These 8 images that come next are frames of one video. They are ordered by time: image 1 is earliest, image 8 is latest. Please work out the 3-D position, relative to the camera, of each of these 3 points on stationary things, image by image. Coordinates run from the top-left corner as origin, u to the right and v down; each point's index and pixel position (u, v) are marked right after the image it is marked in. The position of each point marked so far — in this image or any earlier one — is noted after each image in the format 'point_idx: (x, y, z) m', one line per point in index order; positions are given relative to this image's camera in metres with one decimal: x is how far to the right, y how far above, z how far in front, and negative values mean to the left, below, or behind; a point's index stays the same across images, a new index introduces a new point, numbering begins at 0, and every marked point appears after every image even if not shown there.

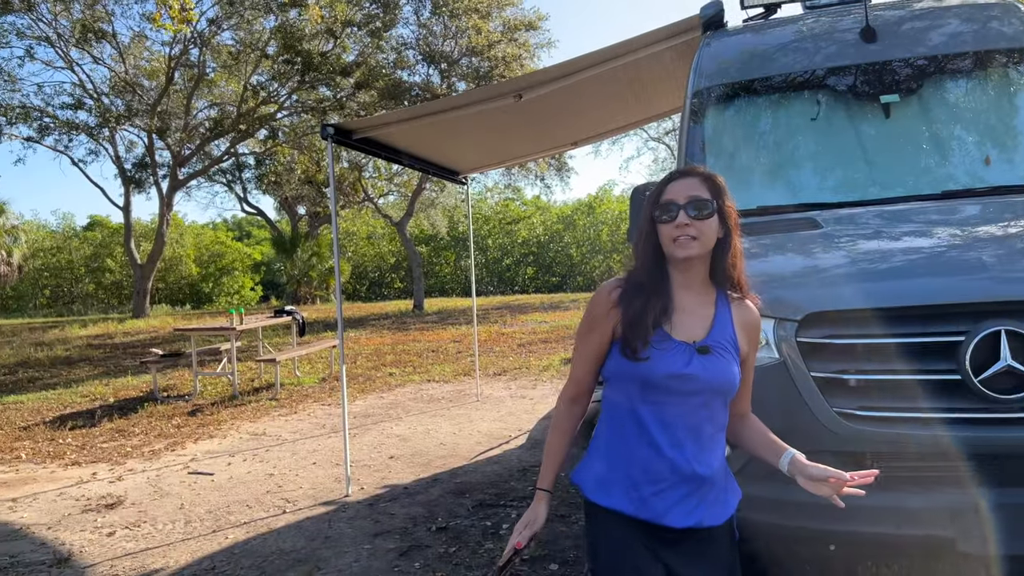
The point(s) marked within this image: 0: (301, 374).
0: (-2.3, -0.9, +8.8) m
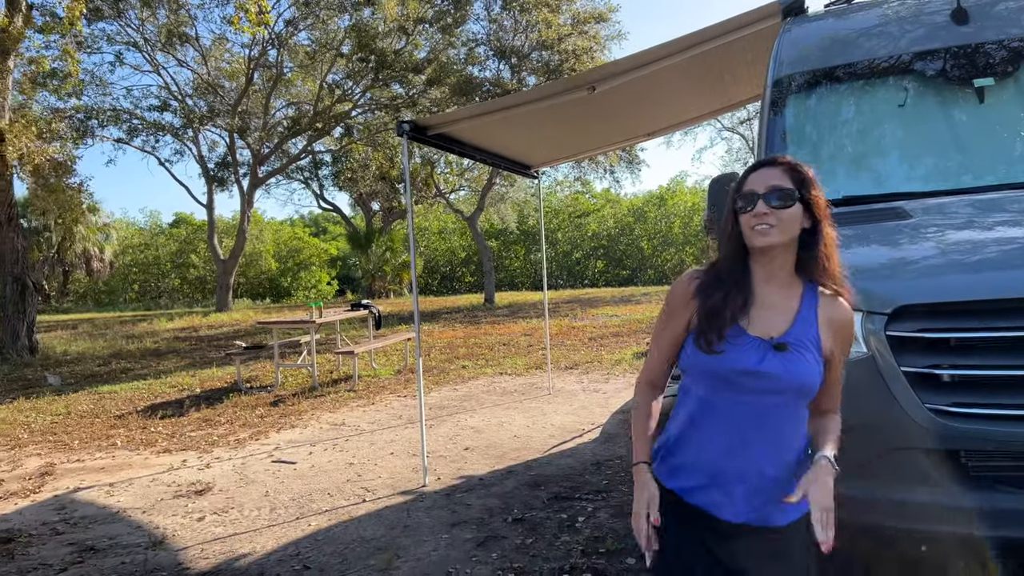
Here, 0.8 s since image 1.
0: (-1.5, -0.9, +9.0) m
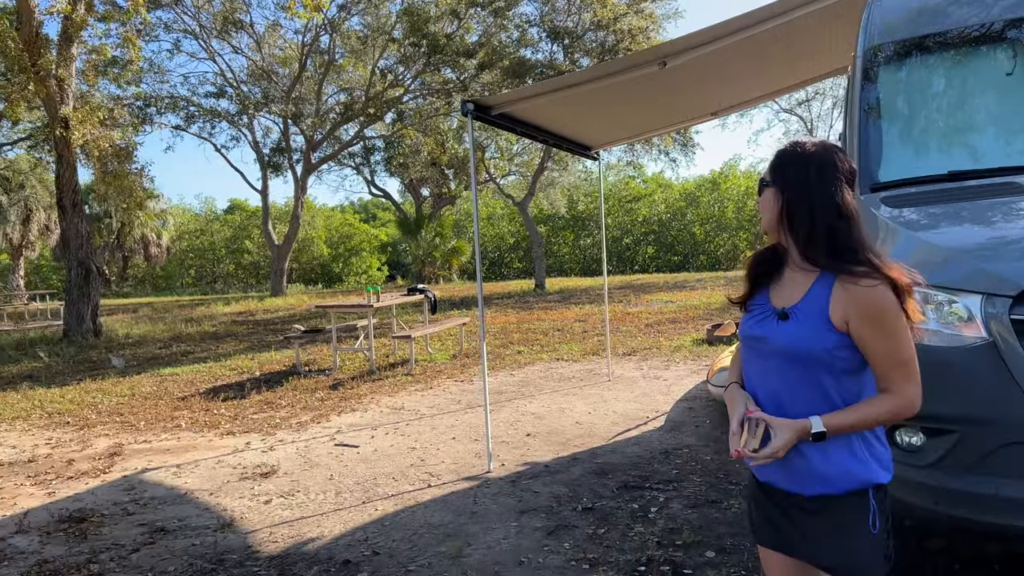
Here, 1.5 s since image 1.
0: (-0.9, -0.7, +9.0) m
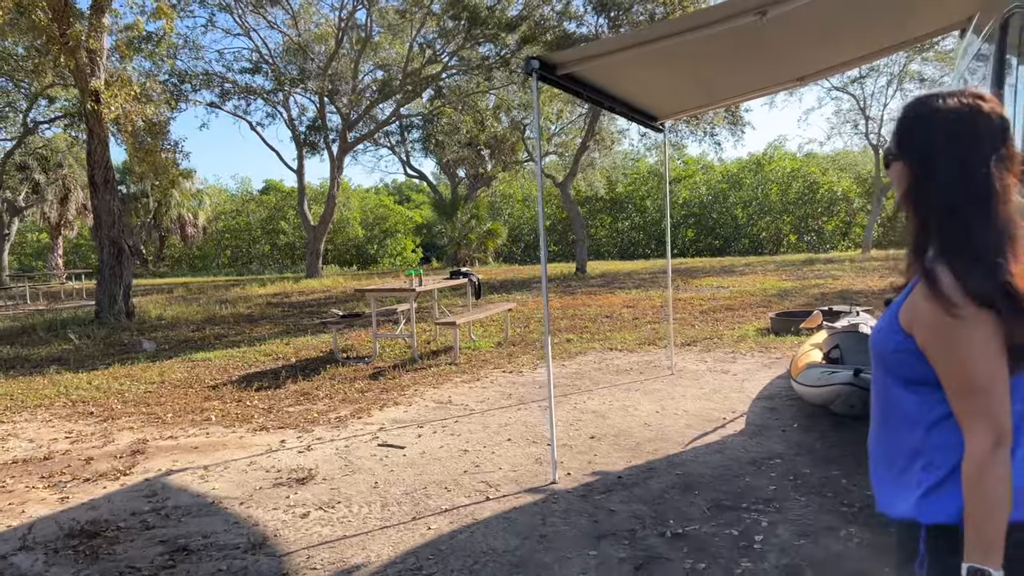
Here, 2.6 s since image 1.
0: (-0.4, -0.5, +8.4) m
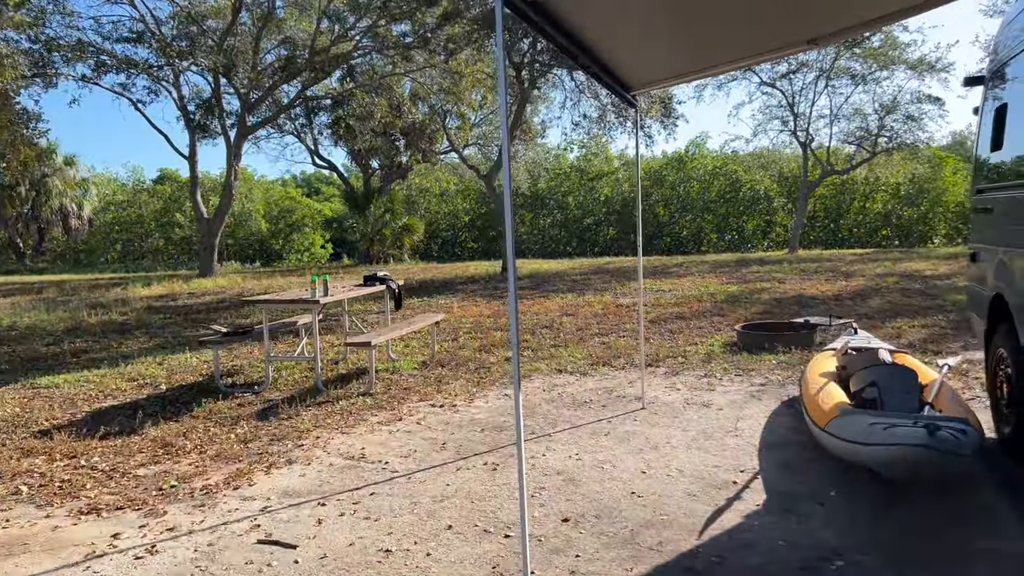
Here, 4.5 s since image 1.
0: (-1.0, -0.6, +7.0) m
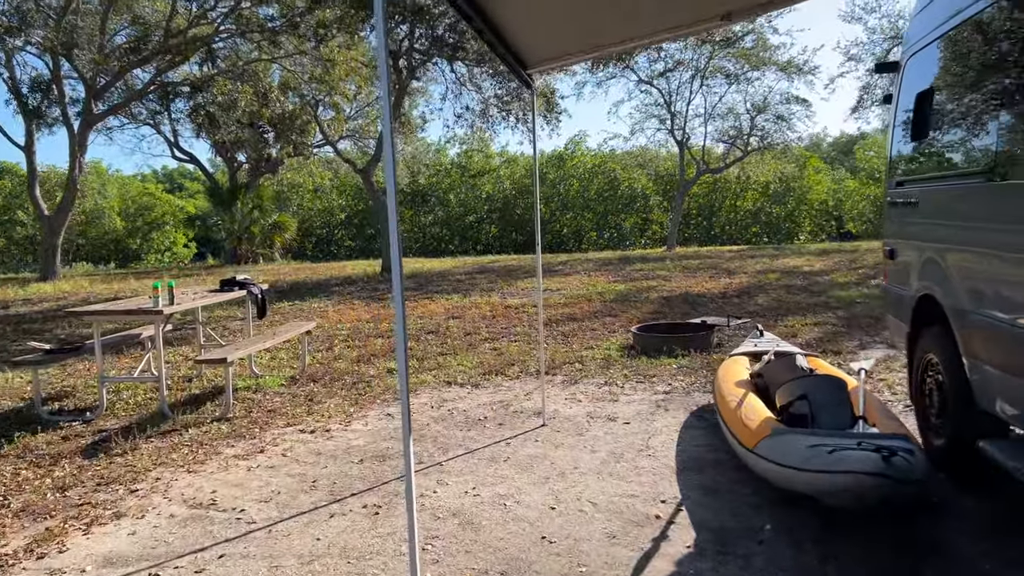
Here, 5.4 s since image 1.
0: (-1.9, -0.6, +6.2) m
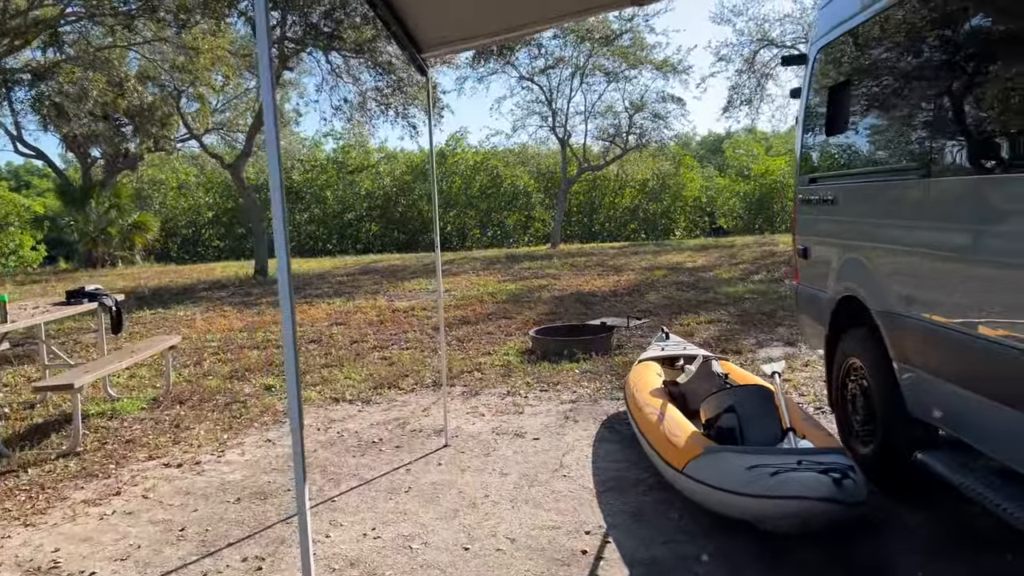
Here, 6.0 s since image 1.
0: (-2.6, -0.7, +5.4) m
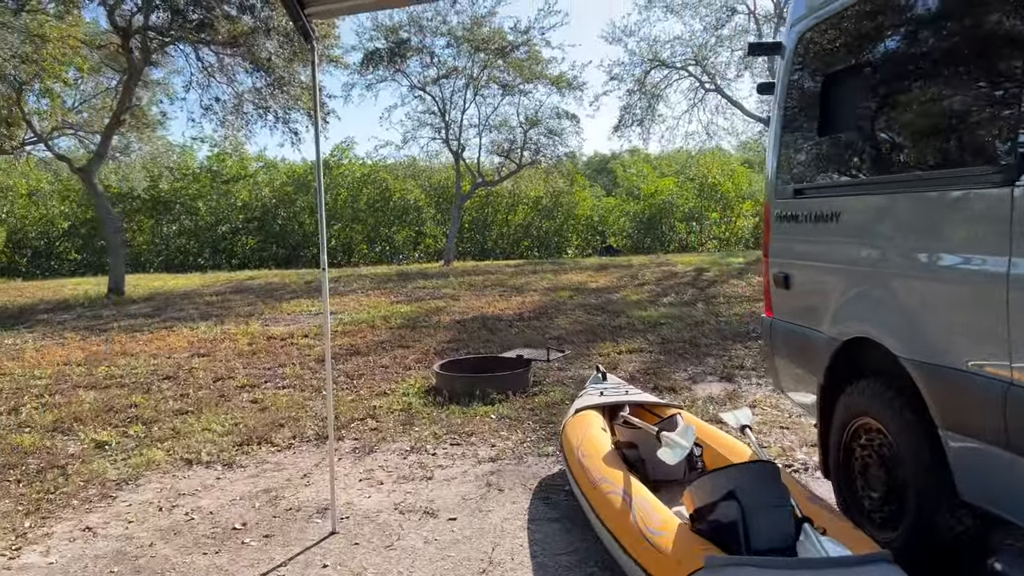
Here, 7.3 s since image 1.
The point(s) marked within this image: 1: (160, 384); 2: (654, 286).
0: (-3.1, -0.8, +4.1) m
1: (-2.5, -0.7, +5.9) m
2: (+2.2, 0.0, +12.4) m
